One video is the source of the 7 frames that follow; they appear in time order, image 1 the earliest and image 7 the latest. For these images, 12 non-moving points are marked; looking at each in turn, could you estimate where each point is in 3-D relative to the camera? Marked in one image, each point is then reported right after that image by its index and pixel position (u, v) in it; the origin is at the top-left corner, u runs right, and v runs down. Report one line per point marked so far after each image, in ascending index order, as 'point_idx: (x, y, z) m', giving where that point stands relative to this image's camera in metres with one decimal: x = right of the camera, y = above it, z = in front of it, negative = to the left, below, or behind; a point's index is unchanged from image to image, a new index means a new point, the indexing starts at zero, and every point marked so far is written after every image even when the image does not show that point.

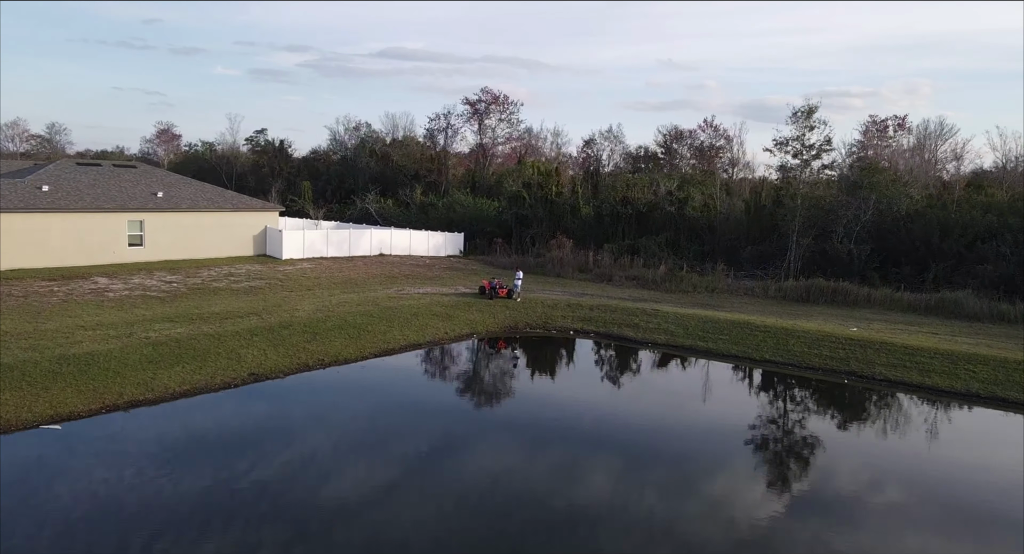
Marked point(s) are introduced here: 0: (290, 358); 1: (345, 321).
0: (-5.0, -1.8, +16.4) m
1: (-4.4, -1.2, +19.1) m
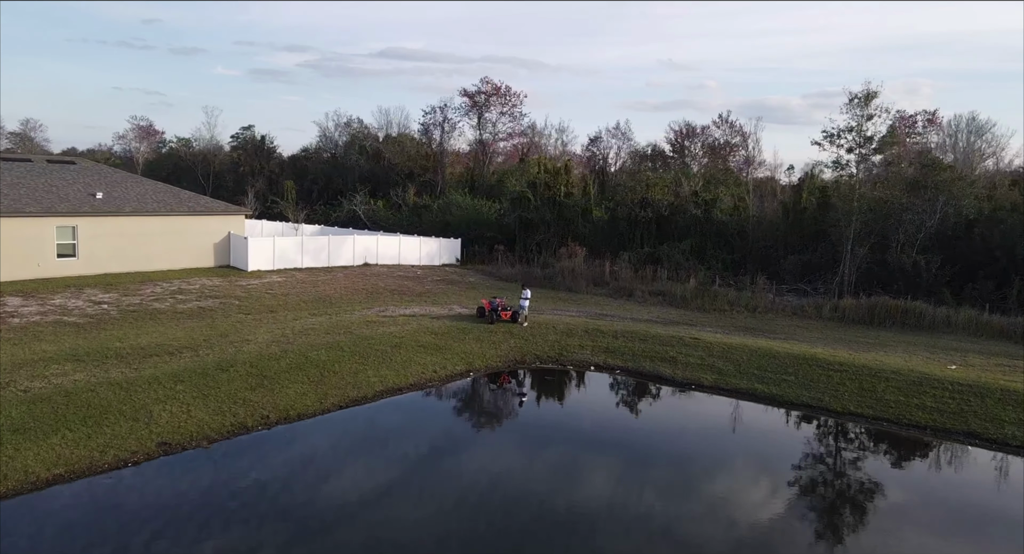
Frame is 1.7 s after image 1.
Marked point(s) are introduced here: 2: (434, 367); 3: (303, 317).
0: (-4.8, -2.3, +12.2) m
1: (-4.2, -1.7, +14.9) m
2: (-1.7, -2.0, +15.9) m
3: (-5.5, -1.0, +19.2) m
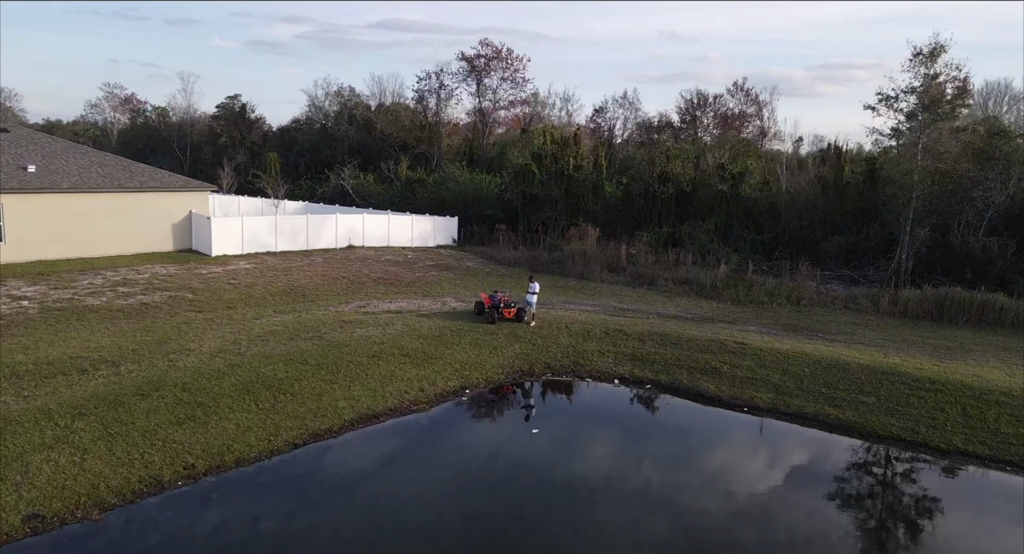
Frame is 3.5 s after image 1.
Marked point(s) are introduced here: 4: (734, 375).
0: (-4.7, -2.3, +9.1) m
1: (-4.1, -1.6, +11.7) m
2: (-1.6, -1.9, +12.7) m
3: (-5.4, -0.8, +16.0) m
4: (+4.0, -1.8, +13.4) m
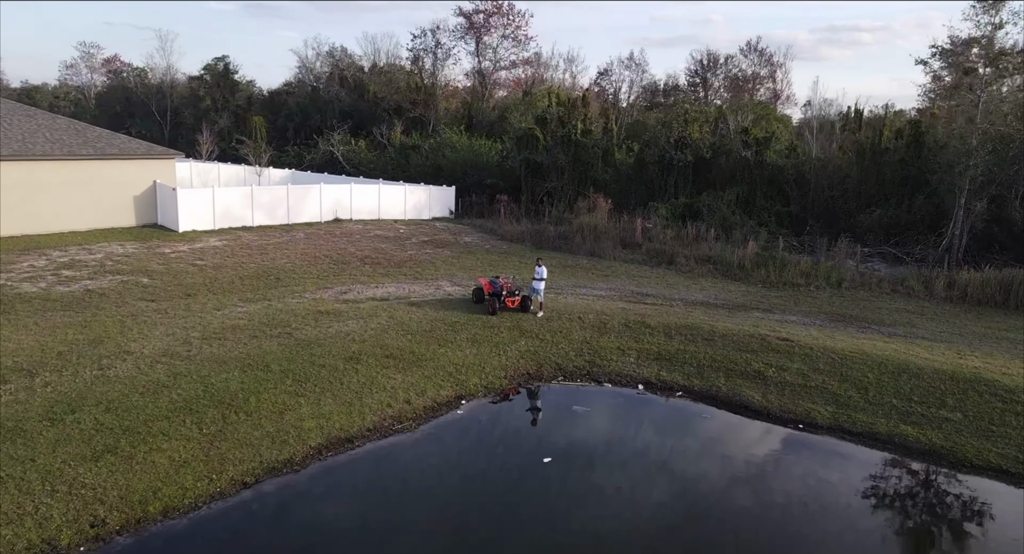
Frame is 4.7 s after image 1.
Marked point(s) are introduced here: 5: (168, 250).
0: (-4.7, -2.3, +6.9) m
1: (-4.0, -1.5, +9.5) m
2: (-1.5, -1.7, +10.5) m
3: (-5.3, -0.5, +13.7) m
4: (+4.1, -1.6, +11.2) m
5: (-8.3, +0.7, +17.7) m
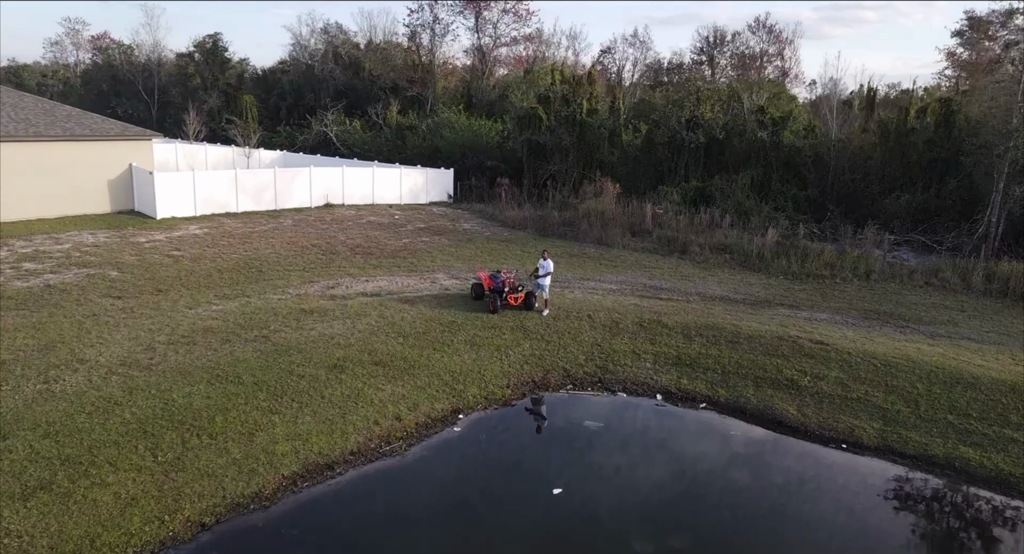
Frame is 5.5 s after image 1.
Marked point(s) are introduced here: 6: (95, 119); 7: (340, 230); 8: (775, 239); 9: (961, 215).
0: (-4.6, -2.4, +5.7) m
1: (-4.0, -1.5, +8.3) m
2: (-1.5, -1.7, +9.3) m
3: (-5.2, -0.4, +12.5) m
4: (+4.2, -1.5, +10.0) m
5: (-8.2, +0.9, +16.4) m
6: (-10.9, +4.1, +19.2) m
7: (-4.4, +1.2, +18.9) m
8: (+6.3, +0.9, +17.5) m
9: (+11.4, +1.6, +18.7) m
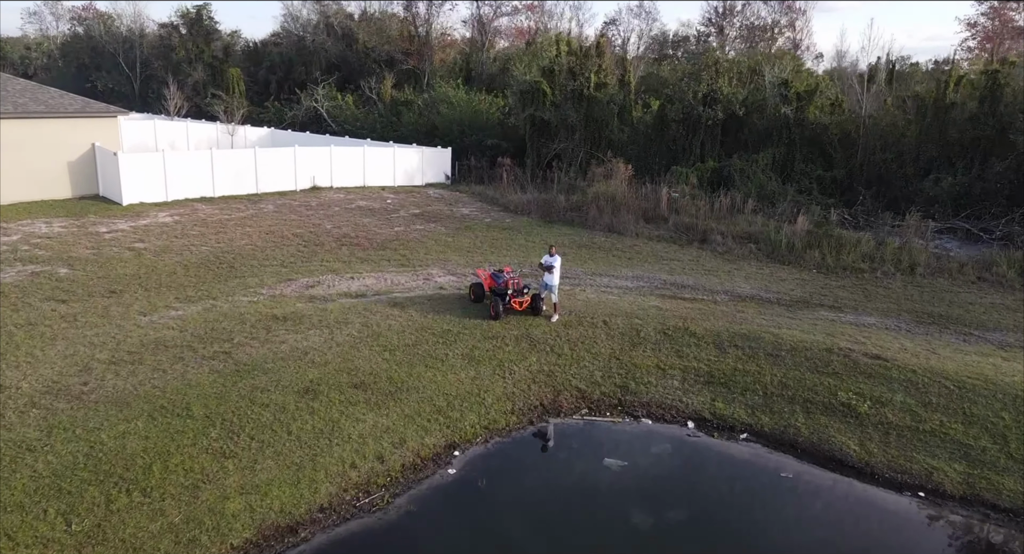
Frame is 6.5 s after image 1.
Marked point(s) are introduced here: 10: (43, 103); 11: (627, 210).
0: (-4.6, -2.6, +4.1) m
1: (-3.9, -1.7, +6.7) m
2: (-1.4, -1.8, +7.7) m
3: (-5.2, -0.4, +10.9) m
4: (+4.2, -1.6, +8.4) m
5: (-8.2, +1.0, +14.7) m
6: (-10.8, +4.3, +17.4) m
7: (-4.3, +1.4, +17.2) m
8: (+6.4, +1.1, +15.9) m
9: (+11.5, +1.8, +17.0) m
10: (-10.6, +4.0, +16.8) m
11: (+2.8, +1.6, +18.0) m
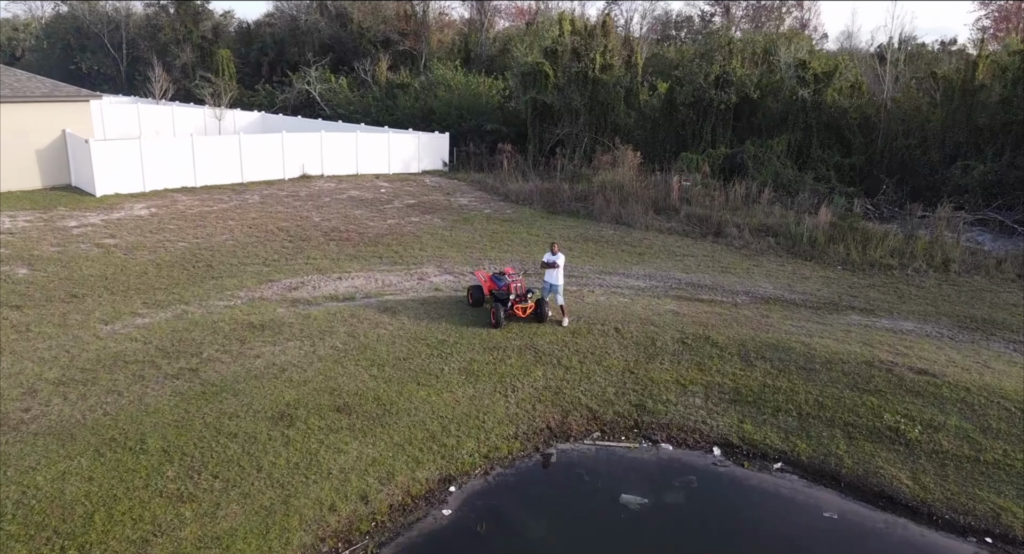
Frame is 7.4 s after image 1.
0: (-4.5, -2.8, +3.1) m
1: (-3.9, -1.8, +5.7) m
2: (-1.4, -1.9, +6.7) m
3: (-5.1, -0.5, +9.8) m
4: (+4.3, -1.7, +7.4) m
5: (-8.1, +1.0, +13.6) m
6: (-10.8, +4.4, +16.3) m
7: (-4.3, +1.5, +16.1) m
8: (+6.4, +1.2, +14.8) m
9: (+11.5, +1.9, +16.0) m
10: (-10.6, +4.1, +15.6) m
11: (+2.8, +1.8, +16.9) m
